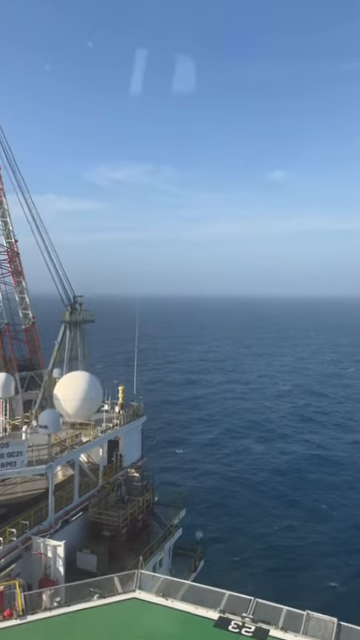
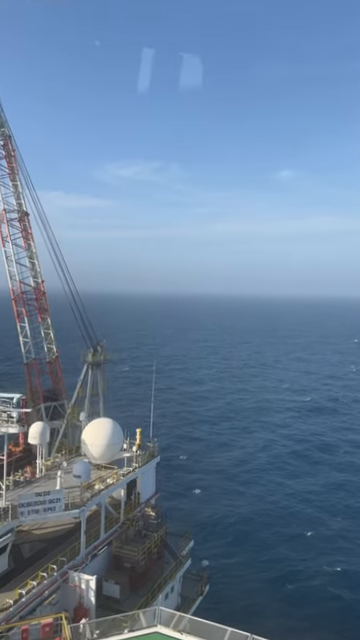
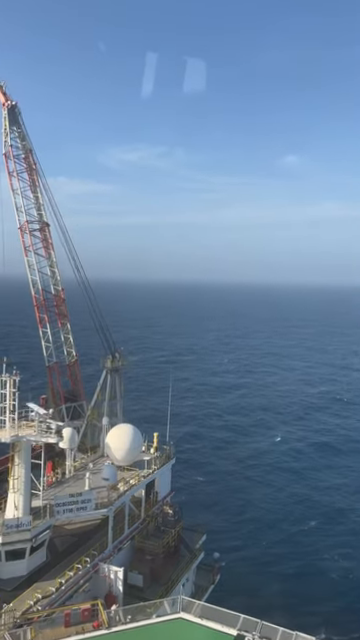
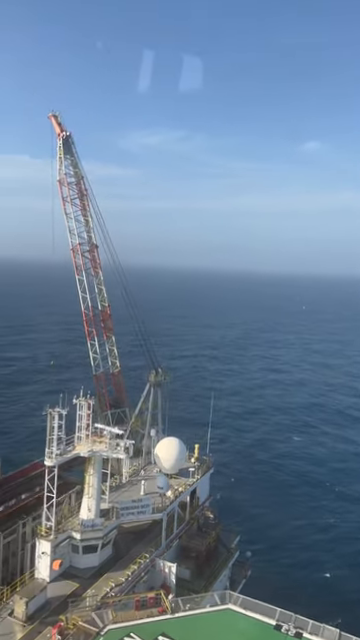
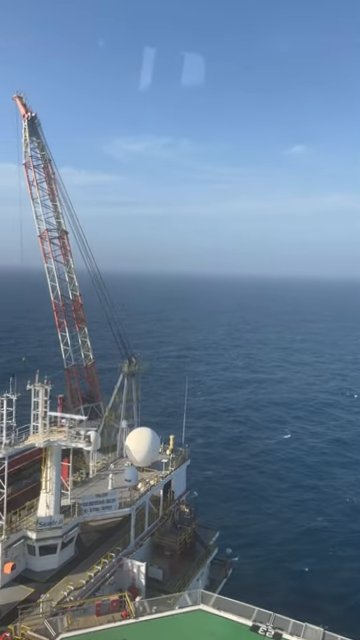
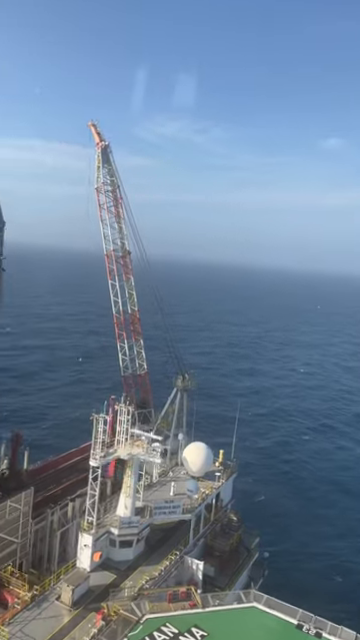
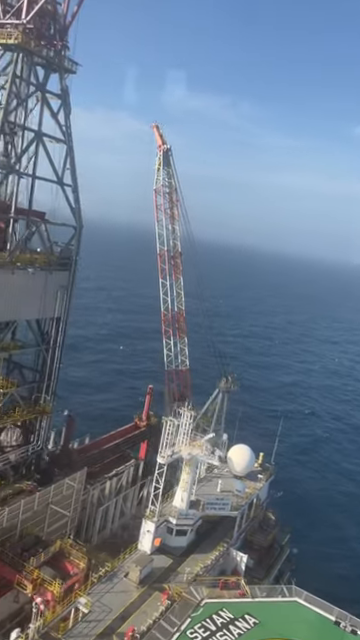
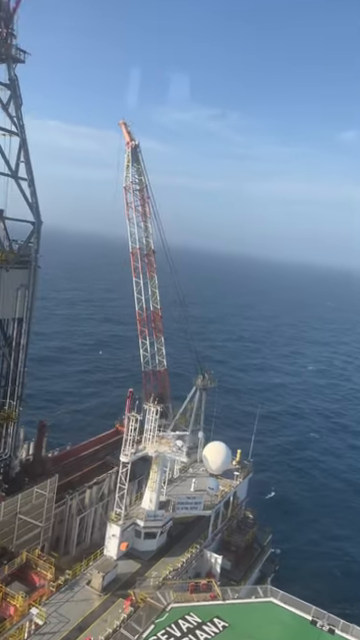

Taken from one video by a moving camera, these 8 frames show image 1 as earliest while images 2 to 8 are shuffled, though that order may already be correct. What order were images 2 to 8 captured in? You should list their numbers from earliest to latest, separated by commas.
2, 3, 5, 4, 6, 8, 7
